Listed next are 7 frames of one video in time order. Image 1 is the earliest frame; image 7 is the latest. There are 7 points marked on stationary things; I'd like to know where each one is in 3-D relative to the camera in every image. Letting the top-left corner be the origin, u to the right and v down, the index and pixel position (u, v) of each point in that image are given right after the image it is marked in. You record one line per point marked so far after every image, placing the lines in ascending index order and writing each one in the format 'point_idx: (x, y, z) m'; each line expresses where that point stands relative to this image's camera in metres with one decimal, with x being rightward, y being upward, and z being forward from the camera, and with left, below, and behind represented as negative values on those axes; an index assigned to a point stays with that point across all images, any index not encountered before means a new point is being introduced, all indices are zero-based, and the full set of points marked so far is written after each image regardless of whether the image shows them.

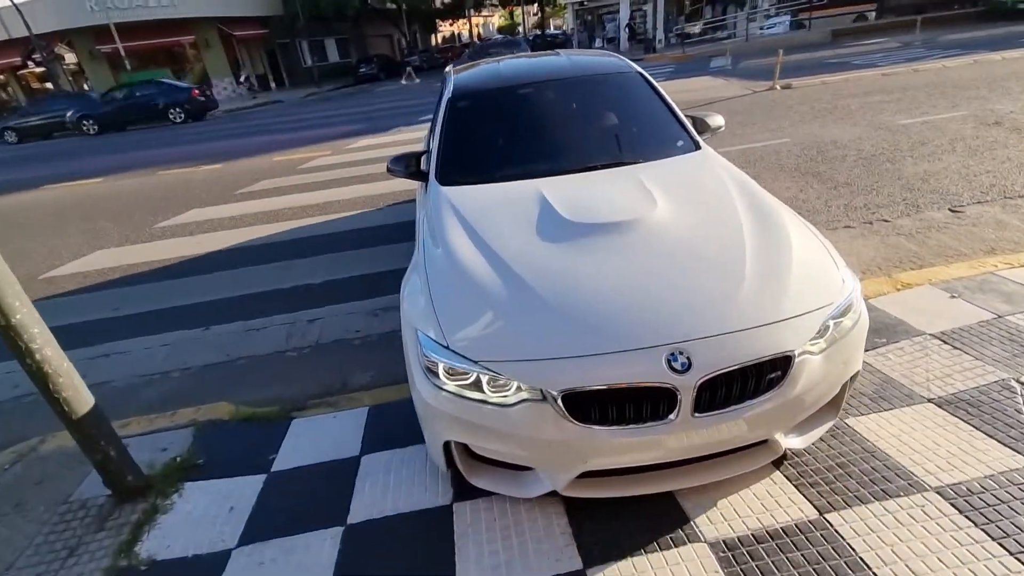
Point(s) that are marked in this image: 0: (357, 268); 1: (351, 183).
0: (-1.5, +0.2, +5.0) m
1: (-2.4, +1.6, +7.7) m
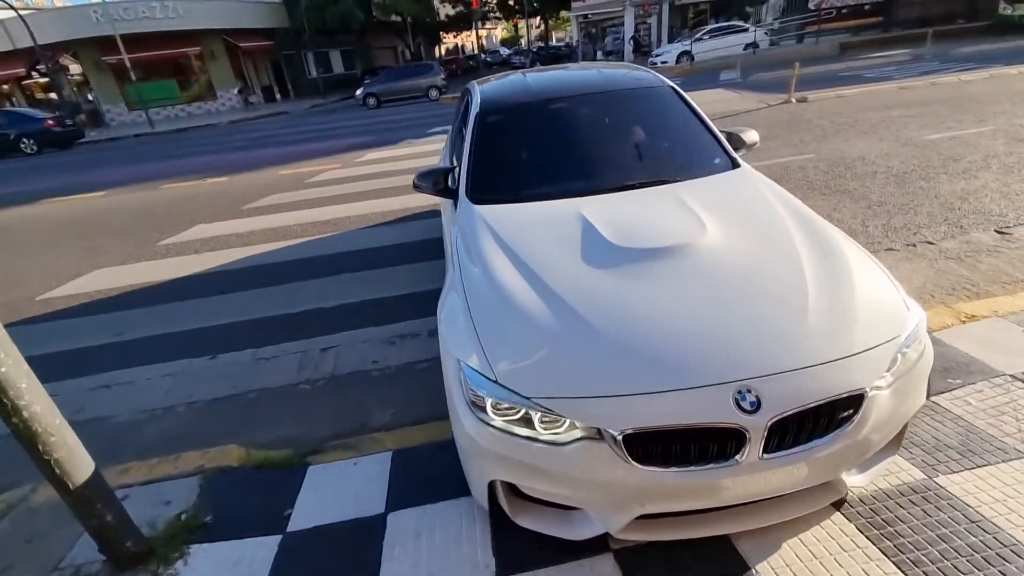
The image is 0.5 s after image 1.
0: (-1.3, 0.0, +4.8) m
1: (-2.2, +1.3, +7.4) m
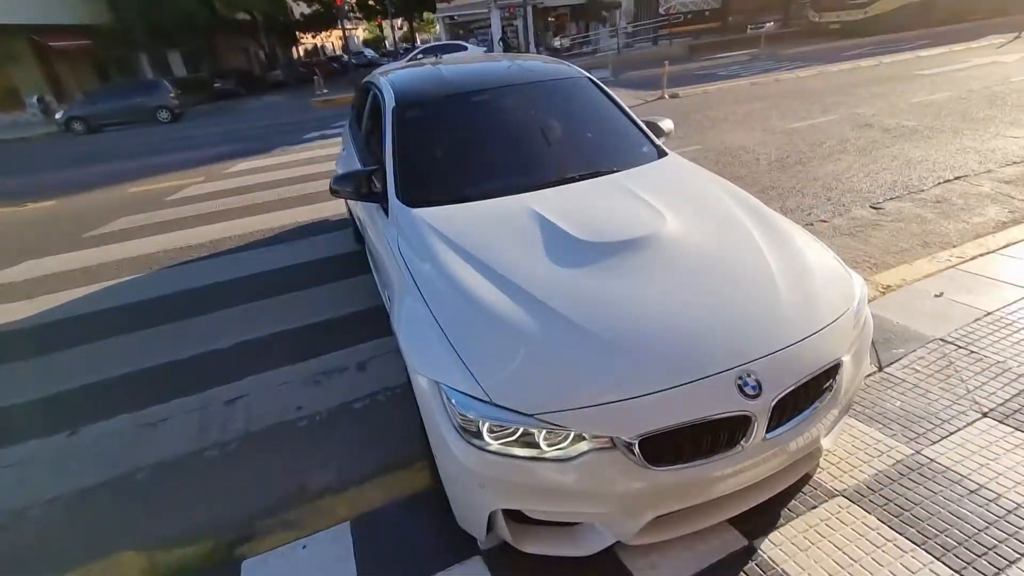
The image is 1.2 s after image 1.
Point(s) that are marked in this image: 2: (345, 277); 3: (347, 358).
0: (-1.9, -0.3, +4.1) m
1: (-3.5, +0.9, +6.4) m
2: (-1.5, +0.1, +4.6) m
3: (-1.2, -0.5, +3.6) m
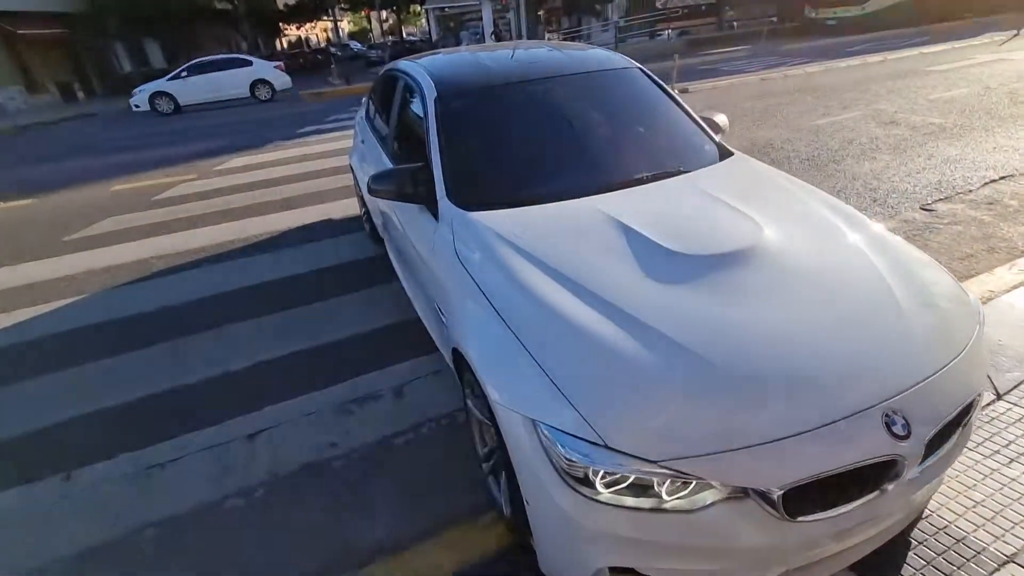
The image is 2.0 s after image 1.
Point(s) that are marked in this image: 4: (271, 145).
0: (-1.5, -0.4, +3.6) m
1: (-3.2, +0.8, +6.0) m
2: (-1.2, 0.0, +4.2) m
3: (-0.8, -0.6, +3.2) m
4: (-4.5, +2.7, +9.6) m
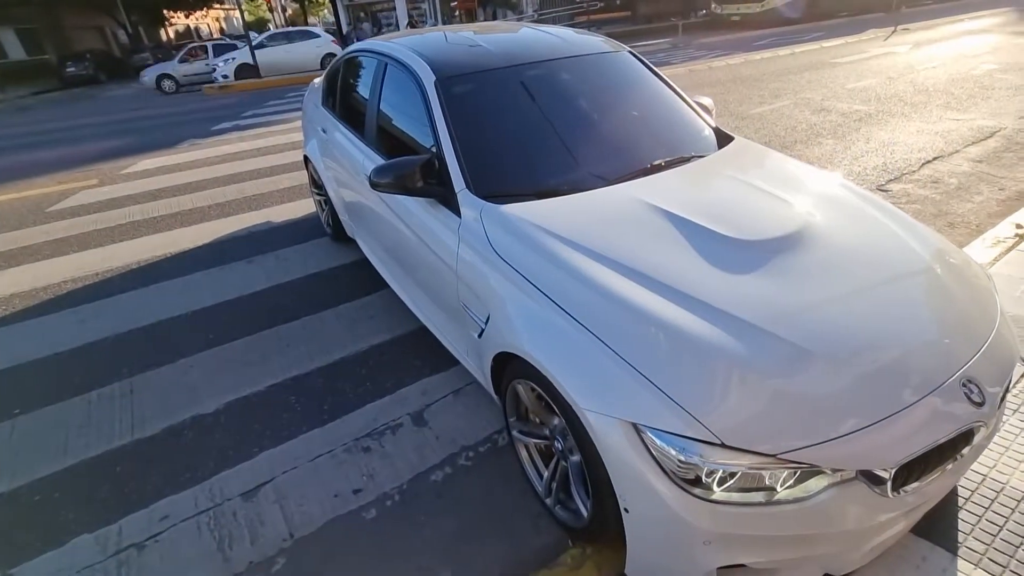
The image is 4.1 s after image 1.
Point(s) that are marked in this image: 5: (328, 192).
0: (-1.4, -0.5, +3.1) m
1: (-3.5, +0.6, +5.1) m
2: (-1.2, -0.1, +3.7) m
3: (-0.6, -0.7, +2.7) m
4: (-5.4, +2.4, +8.5) m
5: (-1.7, +0.9, +4.5) m
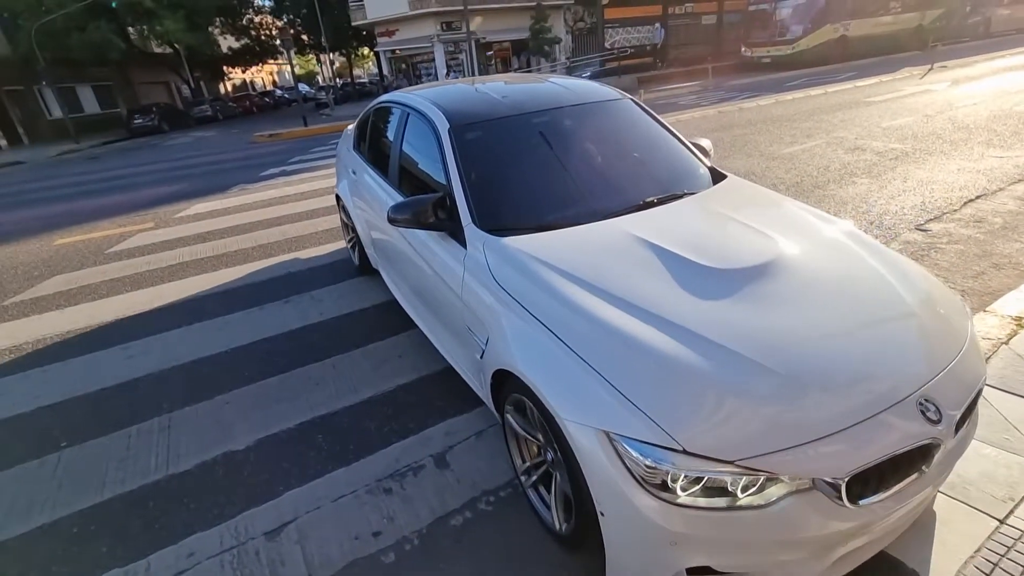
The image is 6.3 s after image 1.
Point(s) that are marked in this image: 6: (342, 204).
0: (-1.3, -0.7, +3.2) m
1: (-3.2, +0.2, +5.4) m
2: (-1.0, -0.4, +3.8) m
3: (-0.5, -0.9, +2.8) m
4: (-4.9, +1.7, +9.0) m
5: (-1.4, +0.5, +4.7) m
6: (-1.7, +0.8, +5.1) m
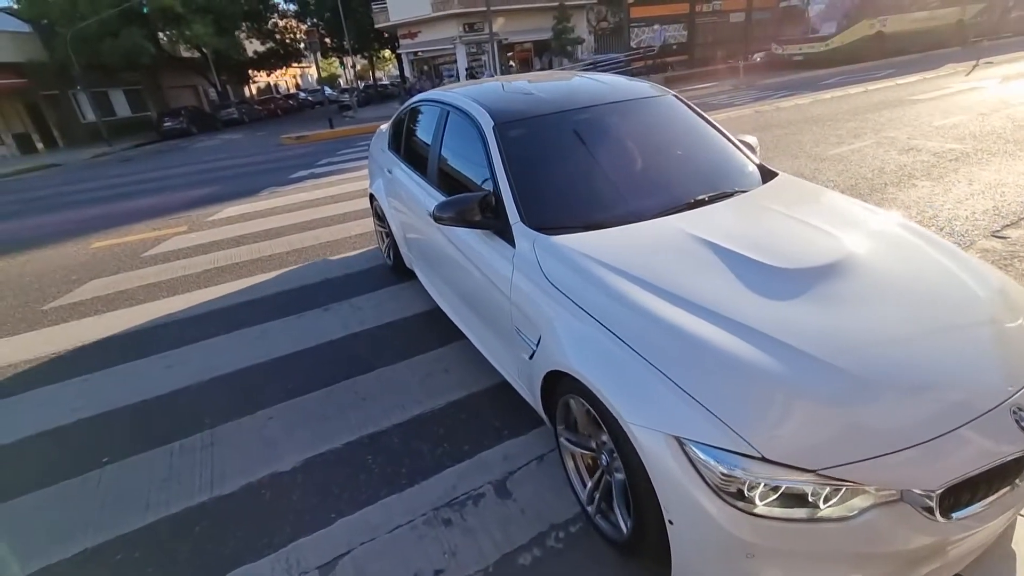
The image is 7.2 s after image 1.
0: (-0.9, -0.8, +3.0) m
1: (-2.8, +0.2, +5.3) m
2: (-0.7, -0.5, +3.6) m
3: (-0.2, -1.0, +2.6) m
4: (-4.3, +1.7, +9.0) m
5: (-1.0, +0.5, +4.6) m
6: (-1.3, +0.8, +4.9) m
